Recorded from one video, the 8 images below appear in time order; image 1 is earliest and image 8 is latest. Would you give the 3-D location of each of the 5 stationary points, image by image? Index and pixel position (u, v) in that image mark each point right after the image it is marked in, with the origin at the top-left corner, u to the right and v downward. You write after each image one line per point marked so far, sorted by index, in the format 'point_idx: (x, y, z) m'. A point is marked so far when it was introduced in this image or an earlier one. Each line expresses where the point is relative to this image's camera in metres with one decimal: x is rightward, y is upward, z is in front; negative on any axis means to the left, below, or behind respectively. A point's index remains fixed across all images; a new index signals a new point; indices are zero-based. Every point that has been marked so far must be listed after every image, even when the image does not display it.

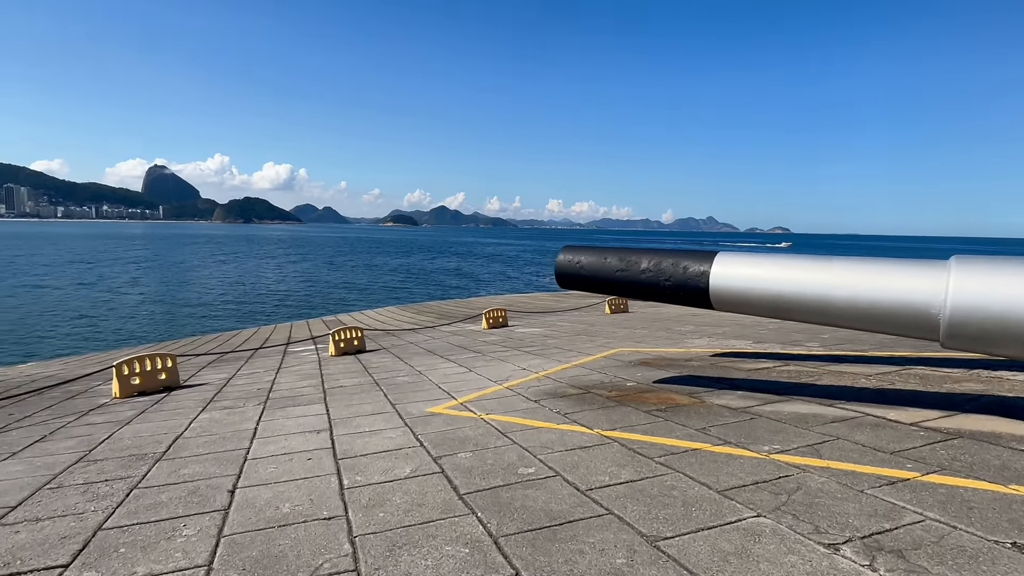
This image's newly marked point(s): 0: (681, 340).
0: (+3.3, -1.0, +11.6) m
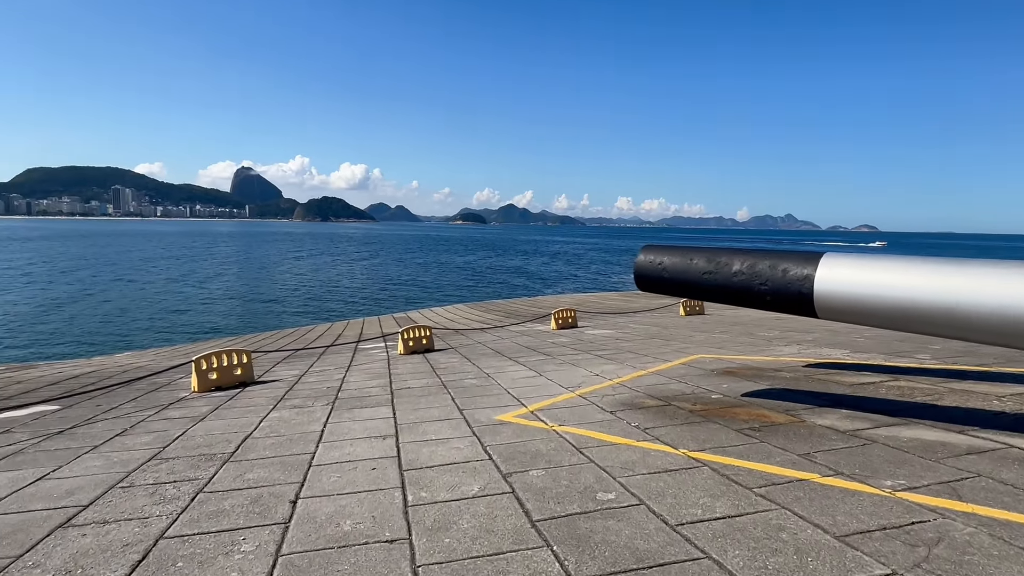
0: (+4.7, -1.1, +10.8) m
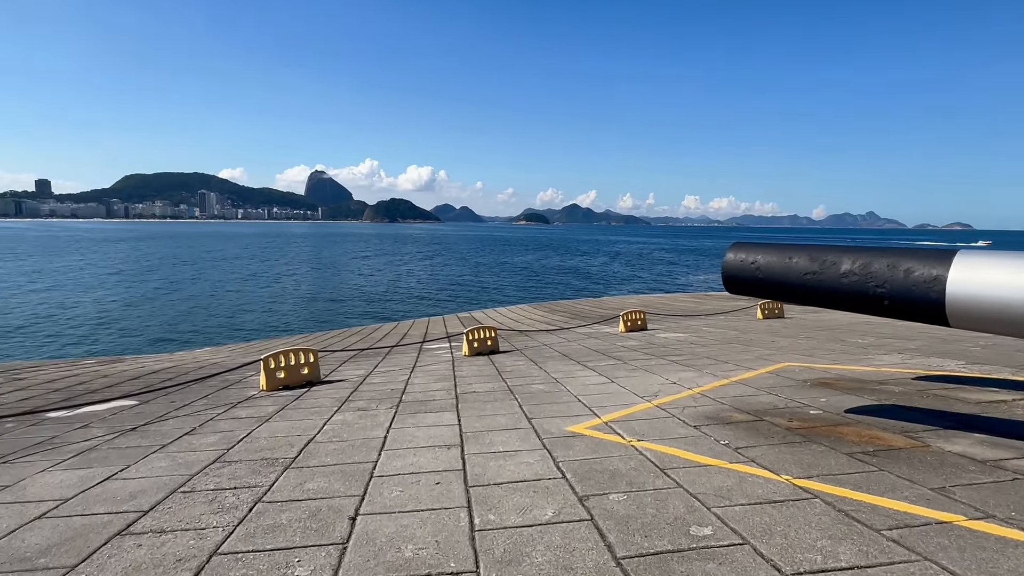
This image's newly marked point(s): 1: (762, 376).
0: (+5.8, -1.1, +9.8) m
1: (+3.4, -1.2, +7.9) m
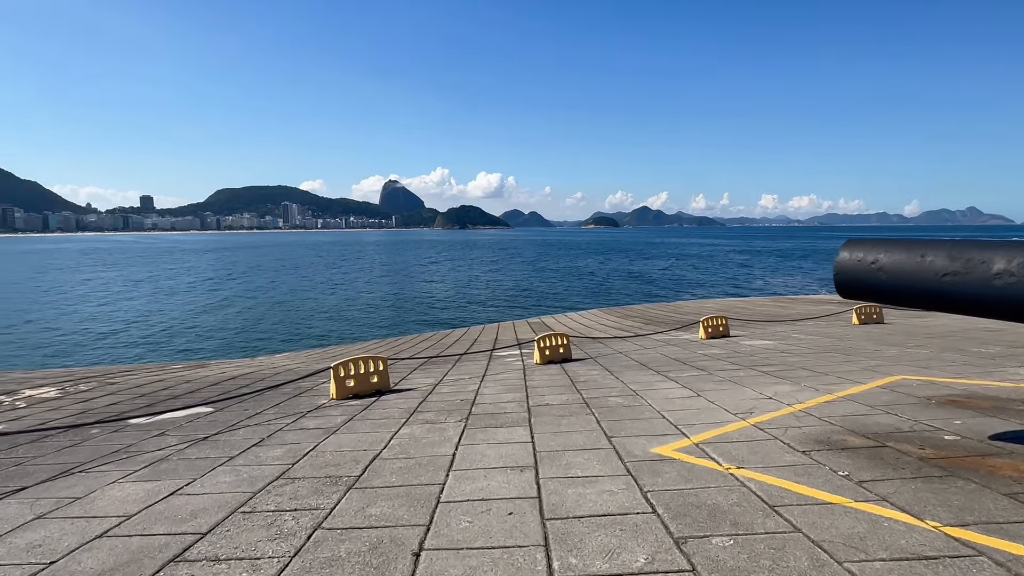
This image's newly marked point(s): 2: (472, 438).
0: (+7.0, -1.1, +8.5) m
1: (+4.3, -1.2, +7.0) m
2: (-0.4, -1.5, +5.9) m
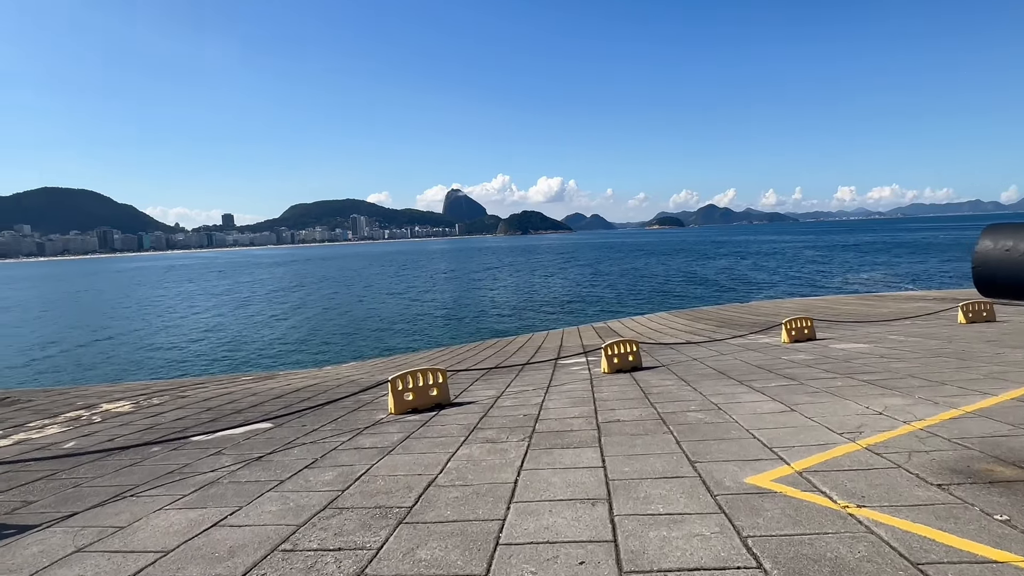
0: (+7.8, -1.0, +7.1) m
1: (+5.0, -1.2, +5.9) m
2: (+0.2, -1.6, +5.3) m
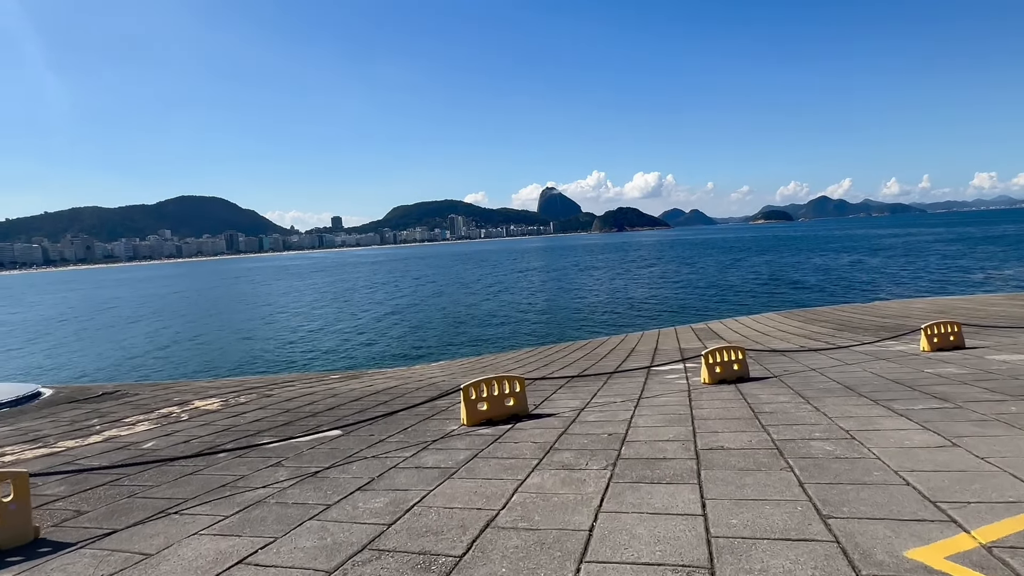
0: (+8.6, -1.0, +5.0) m
1: (+5.6, -1.2, +4.2) m
2: (+0.8, -1.6, +4.4) m
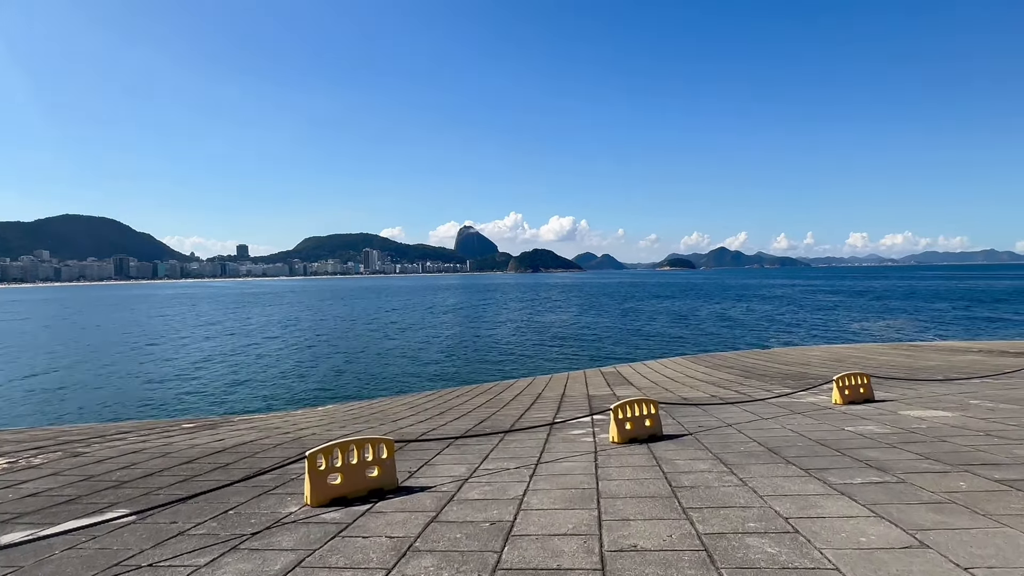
0: (+7.5, -1.6, +4.5) m
1: (+4.6, -1.6, +3.3) m
2: (-0.1, -1.8, +2.8) m
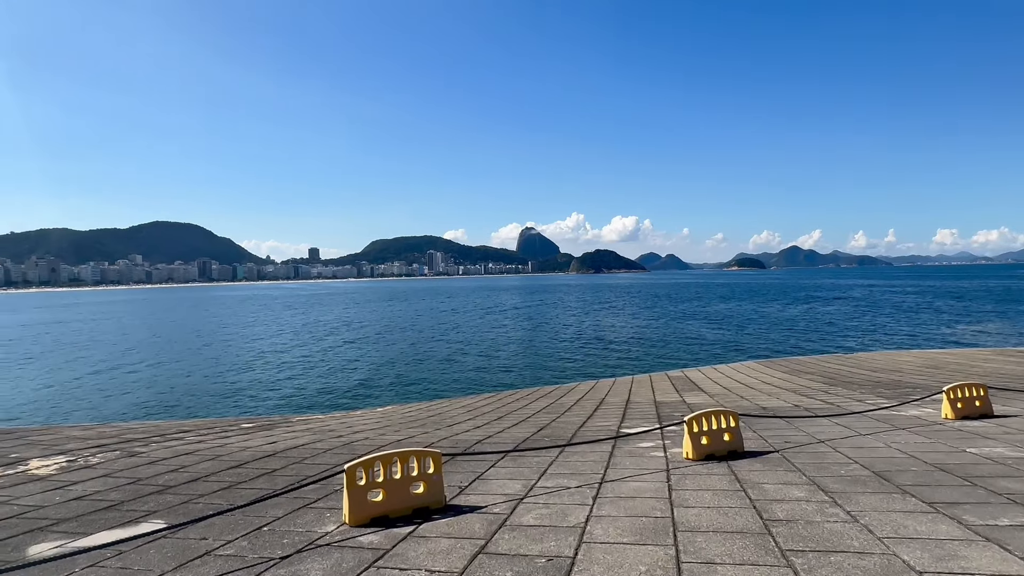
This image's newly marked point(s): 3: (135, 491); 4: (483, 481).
0: (+7.8, -1.5, +3.0) m
1: (+4.9, -1.5, +2.1) m
2: (+0.1, -1.8, +2.1) m
3: (-4.4, -2.4, +7.0) m
4: (-0.3, -2.2, +6.6) m
